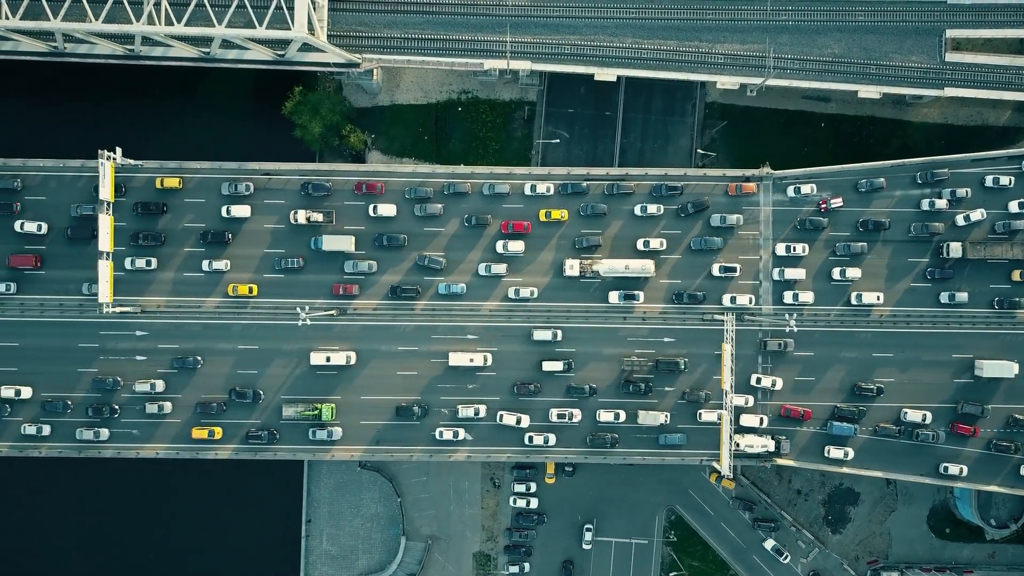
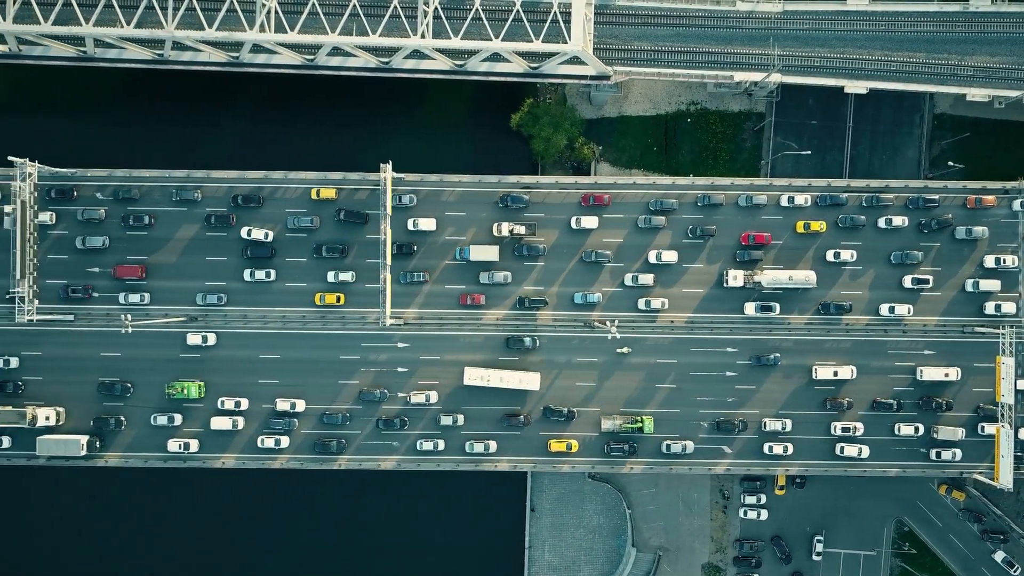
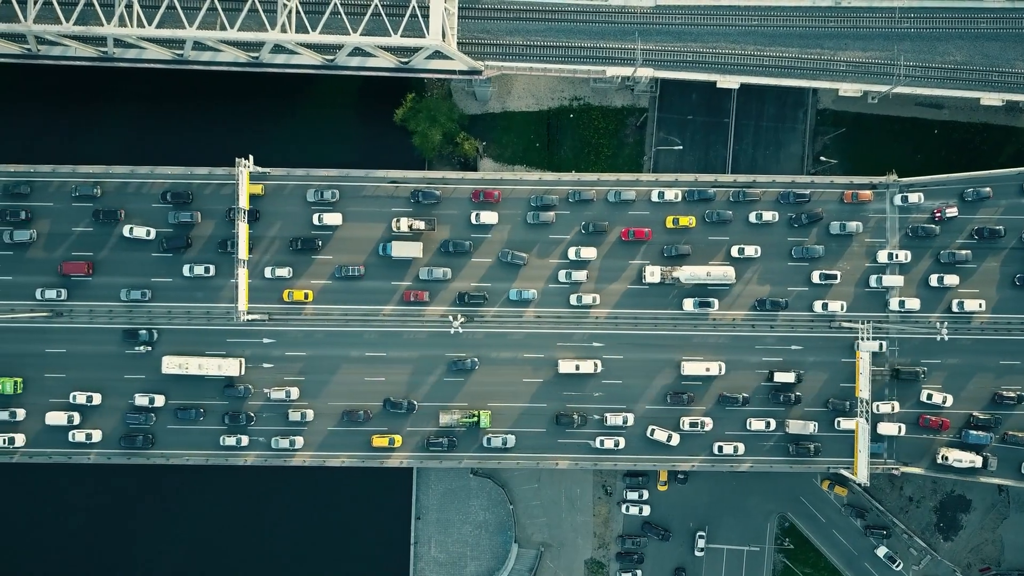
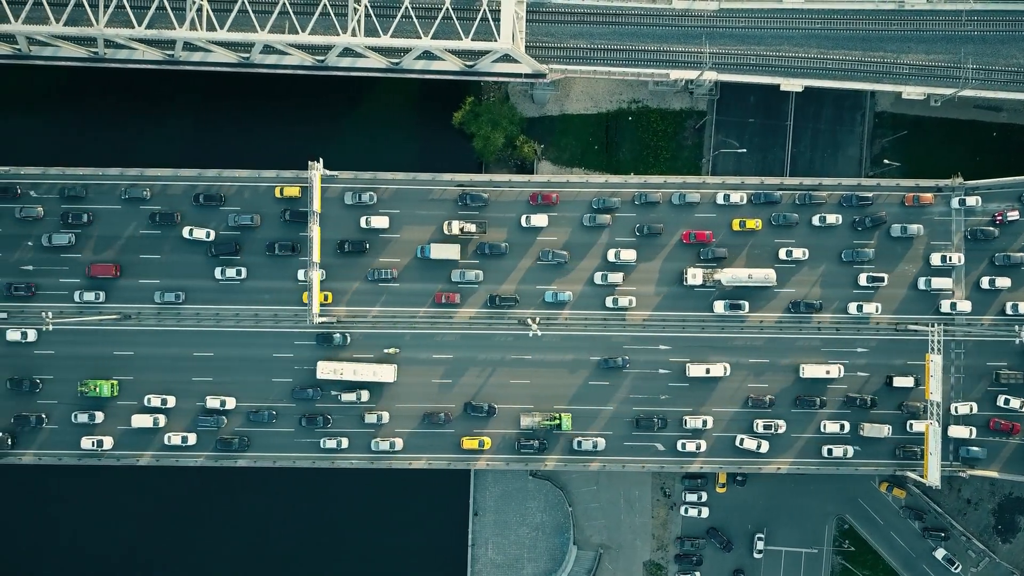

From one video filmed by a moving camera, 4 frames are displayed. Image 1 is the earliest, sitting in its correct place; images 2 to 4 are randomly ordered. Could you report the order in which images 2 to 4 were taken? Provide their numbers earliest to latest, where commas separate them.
3, 4, 2
